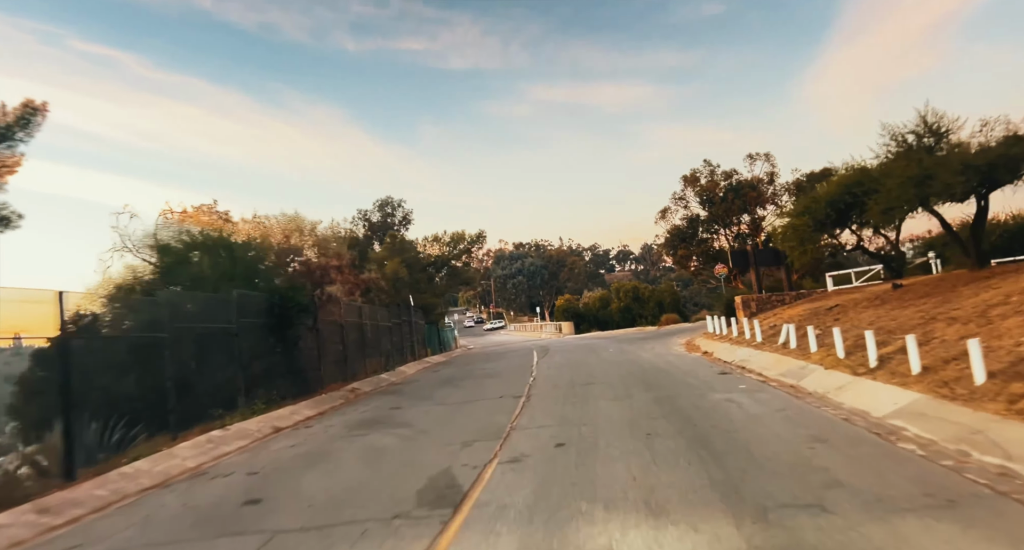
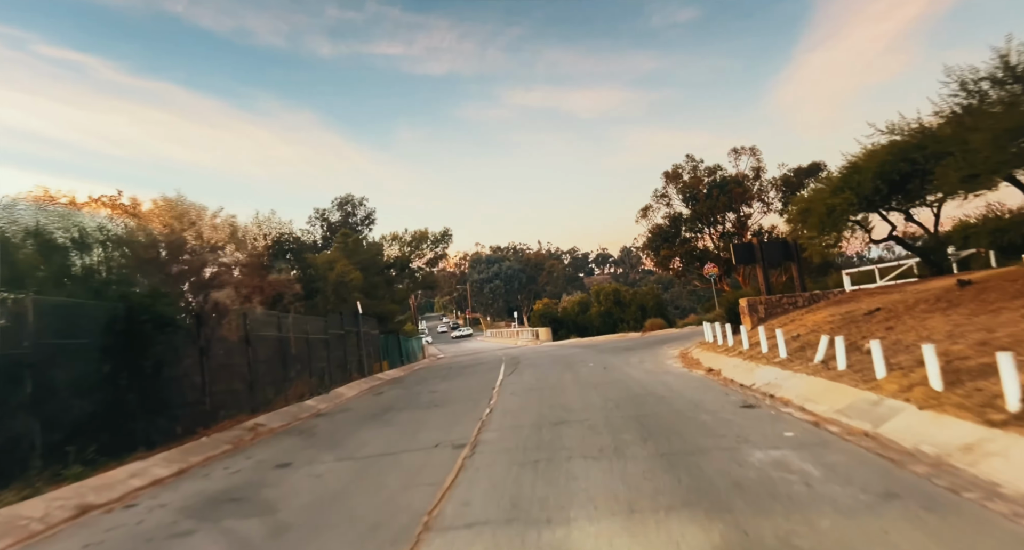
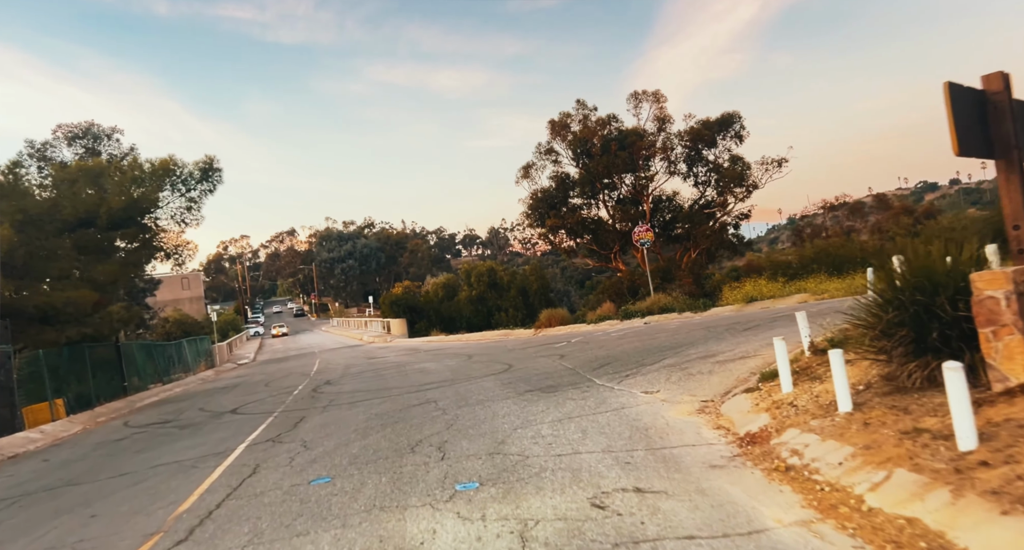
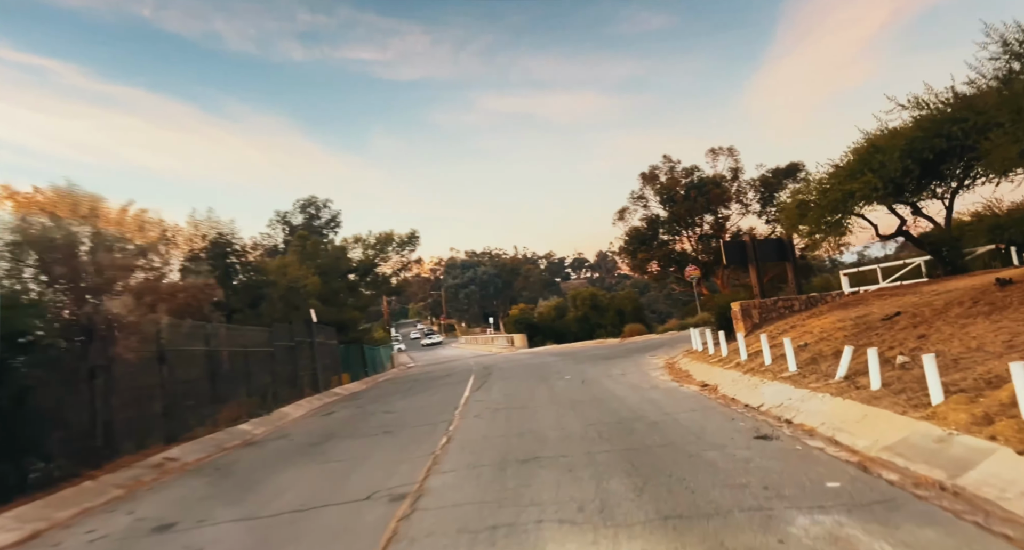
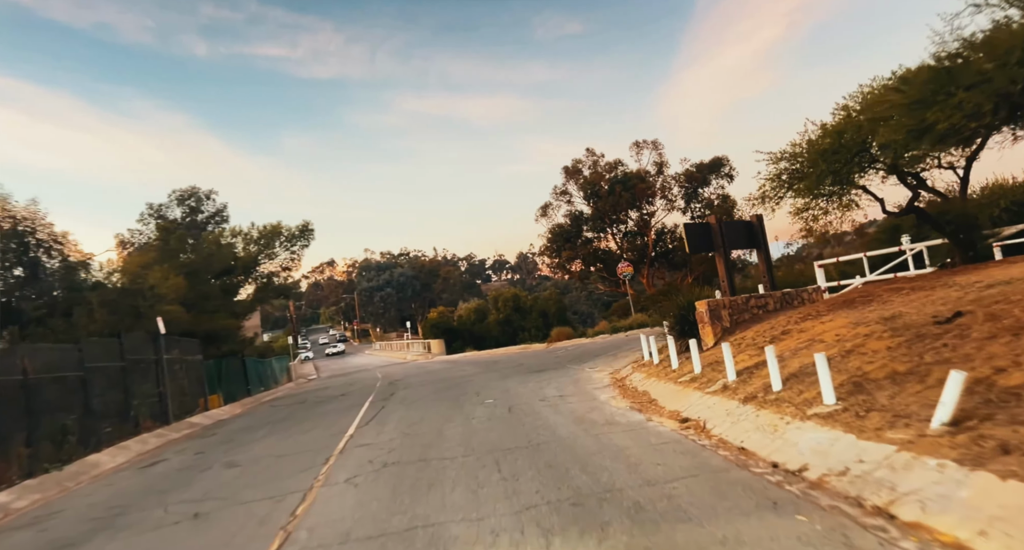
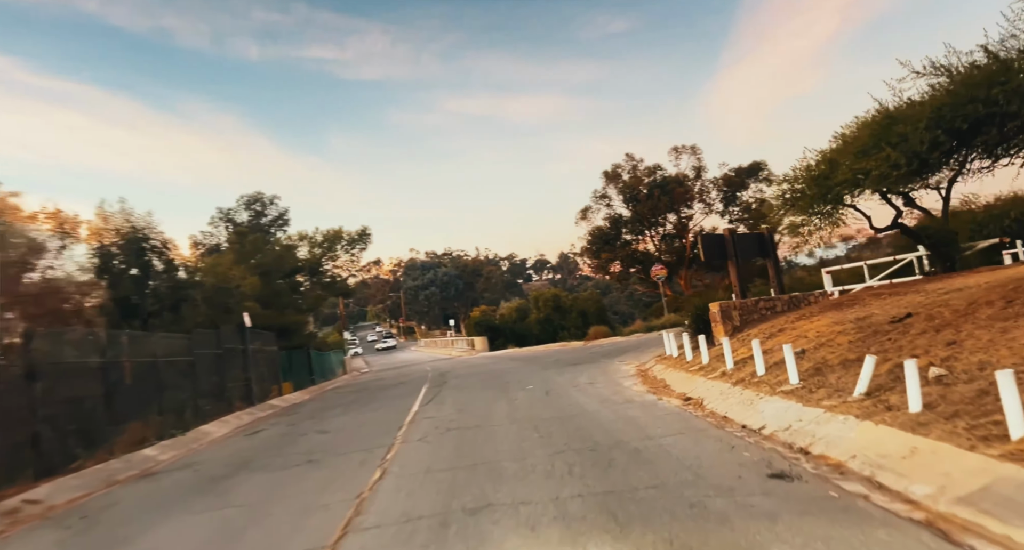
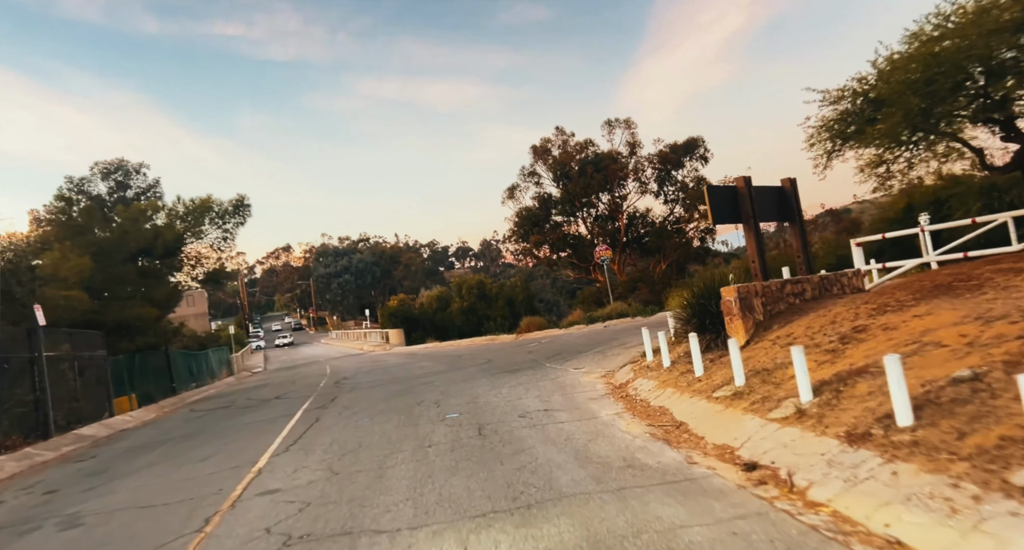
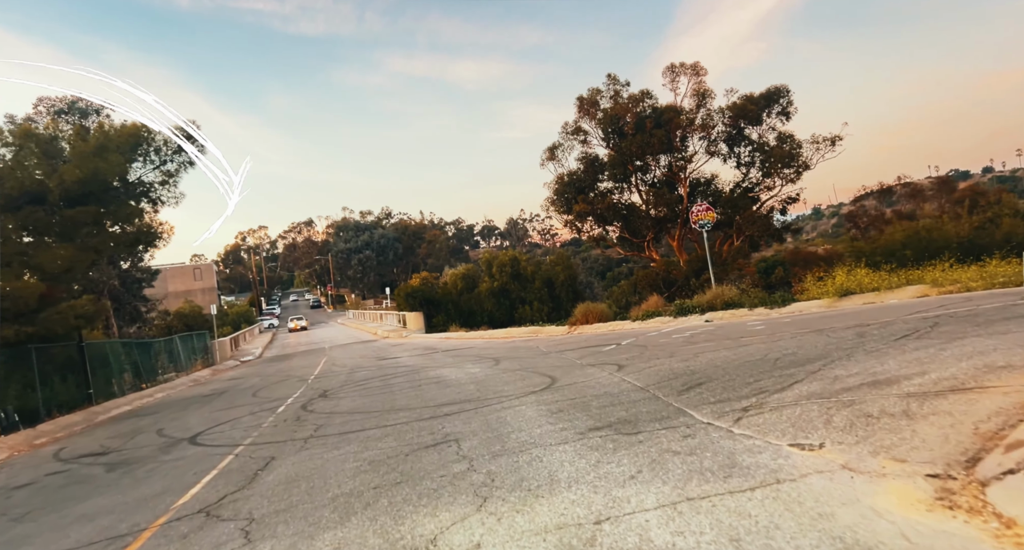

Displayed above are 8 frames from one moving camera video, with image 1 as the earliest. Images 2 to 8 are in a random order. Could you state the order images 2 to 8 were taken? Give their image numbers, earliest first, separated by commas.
2, 4, 6, 5, 7, 3, 8
